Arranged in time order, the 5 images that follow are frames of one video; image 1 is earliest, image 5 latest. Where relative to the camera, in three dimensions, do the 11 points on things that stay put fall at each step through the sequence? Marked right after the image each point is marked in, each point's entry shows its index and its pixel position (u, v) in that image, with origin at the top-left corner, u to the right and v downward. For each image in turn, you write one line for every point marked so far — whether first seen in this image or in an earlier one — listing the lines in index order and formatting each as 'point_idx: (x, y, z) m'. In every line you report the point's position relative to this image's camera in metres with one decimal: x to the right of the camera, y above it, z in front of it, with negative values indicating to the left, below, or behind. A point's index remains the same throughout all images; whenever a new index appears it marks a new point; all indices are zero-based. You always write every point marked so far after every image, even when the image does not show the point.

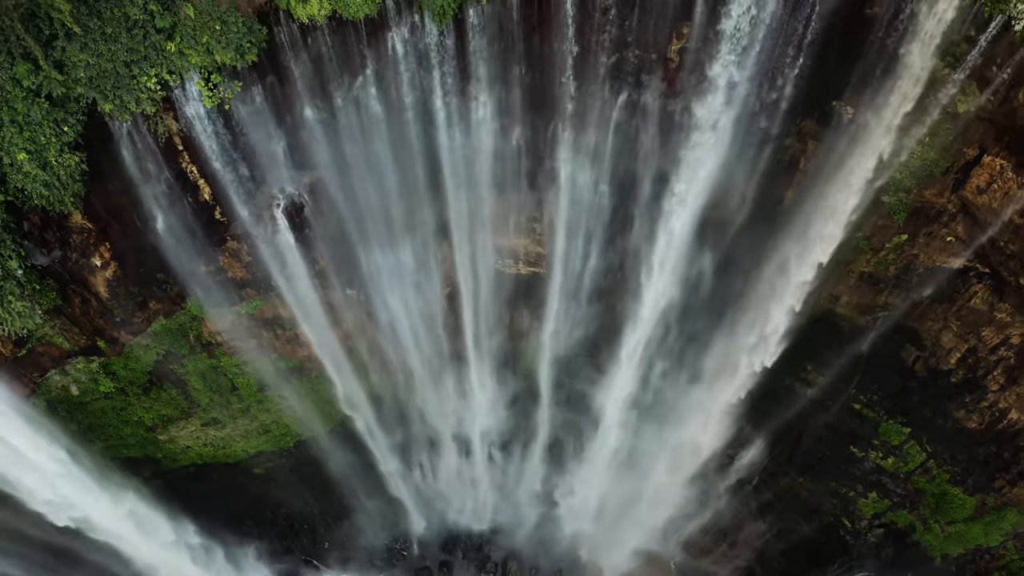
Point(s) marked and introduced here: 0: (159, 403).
0: (-6.9, -2.3, +12.4) m
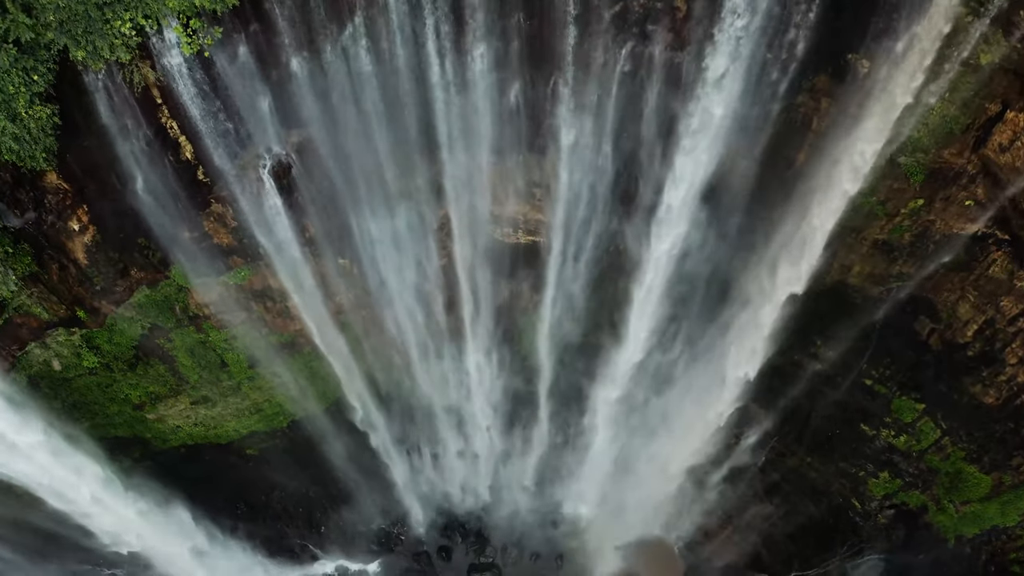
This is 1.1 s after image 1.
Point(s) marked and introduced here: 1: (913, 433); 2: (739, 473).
0: (-6.9, -1.7, +12.0) m
1: (+7.5, -2.8, +11.9) m
2: (+5.1, -4.1, +14.2) m
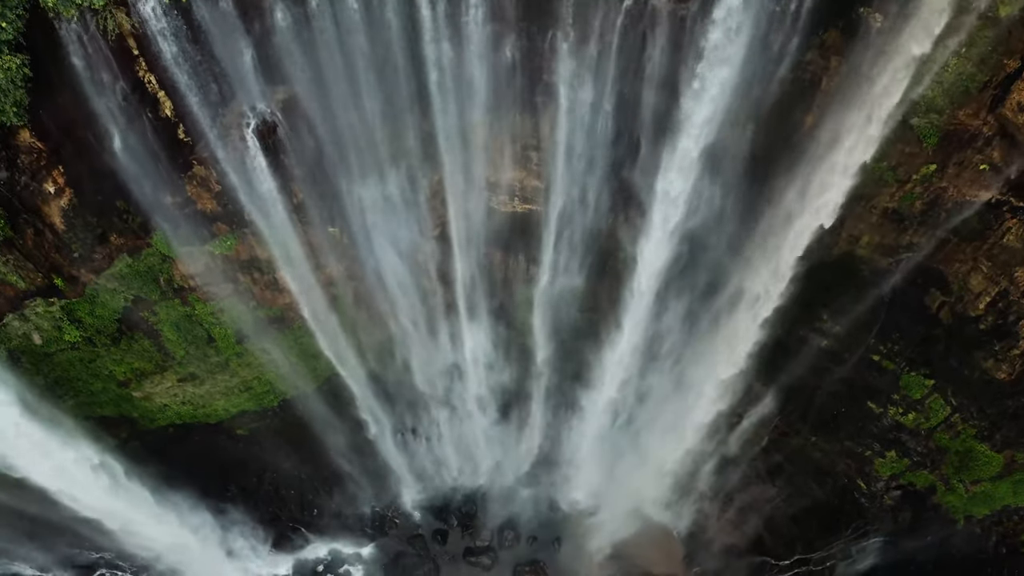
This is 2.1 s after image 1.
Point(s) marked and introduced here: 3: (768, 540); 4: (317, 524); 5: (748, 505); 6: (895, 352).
0: (-7.0, -1.2, +11.6) m
1: (+7.4, -2.2, +11.5) m
2: (+5.1, -3.5, +13.8) m
3: (+5.6, -5.5, +13.8) m
4: (-4.4, -5.4, +14.3) m
5: (+5.3, -4.9, +14.0) m
6: (+6.9, -1.2, +11.4) m
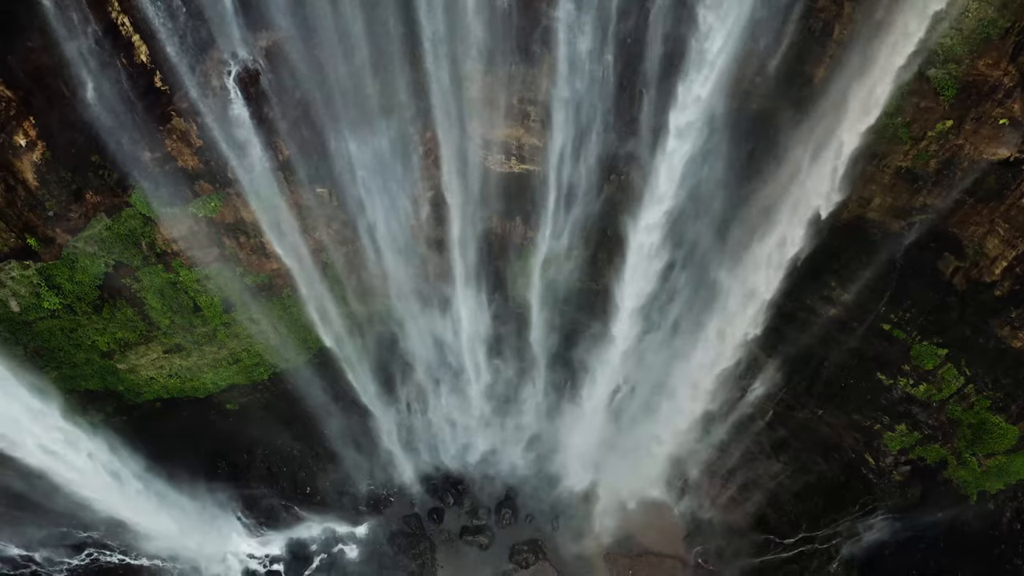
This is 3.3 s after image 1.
0: (-7.0, -0.6, +11.2) m
1: (+7.4, -1.6, +11.1) m
2: (+5.0, -2.9, +13.4) m
3: (+5.5, -4.8, +13.4) m
4: (-4.4, -4.7, +13.9) m
5: (+5.2, -4.2, +13.6) m
6: (+6.8, -0.6, +10.9) m
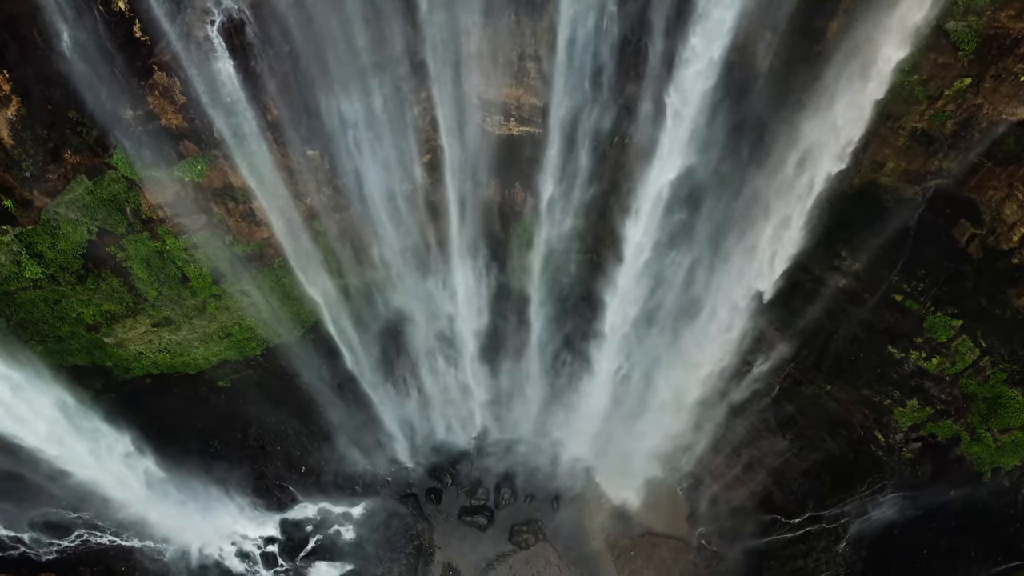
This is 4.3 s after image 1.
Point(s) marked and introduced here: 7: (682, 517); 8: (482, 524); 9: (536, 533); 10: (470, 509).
0: (-7.1, -0.1, +10.8) m
1: (+7.4, -1.1, +10.7) m
2: (+5.0, -2.4, +13.0) m
3: (+5.5, -4.3, +13.1) m
4: (-4.4, -4.2, +13.6) m
5: (+5.2, -3.7, +13.3) m
6: (+6.8, 0.0, +10.6) m
7: (+3.7, -5.0, +13.8) m
8: (-0.6, -4.9, +13.2) m
9: (+0.5, -5.2, +13.3) m
10: (-0.9, -4.7, +13.3) m
